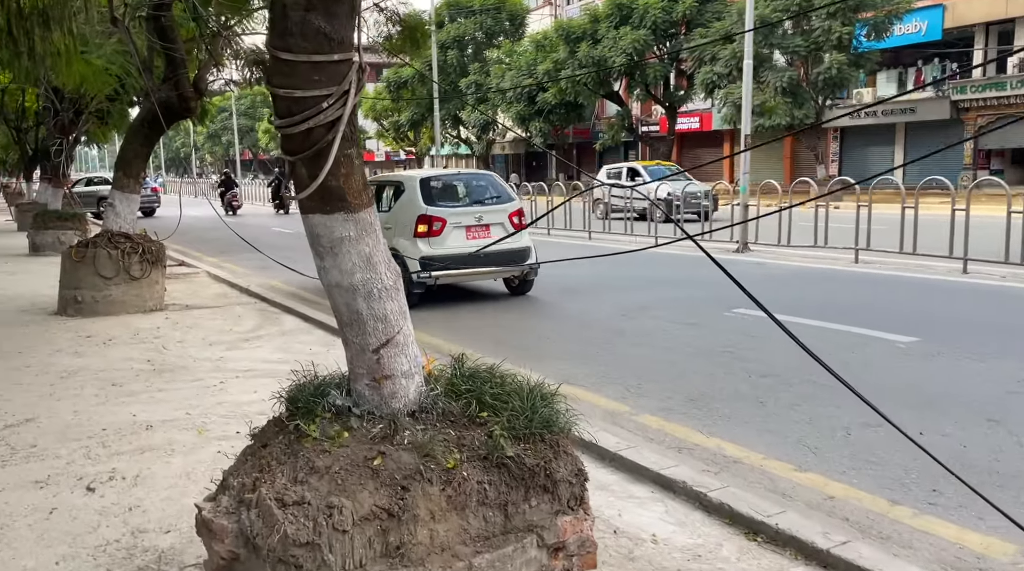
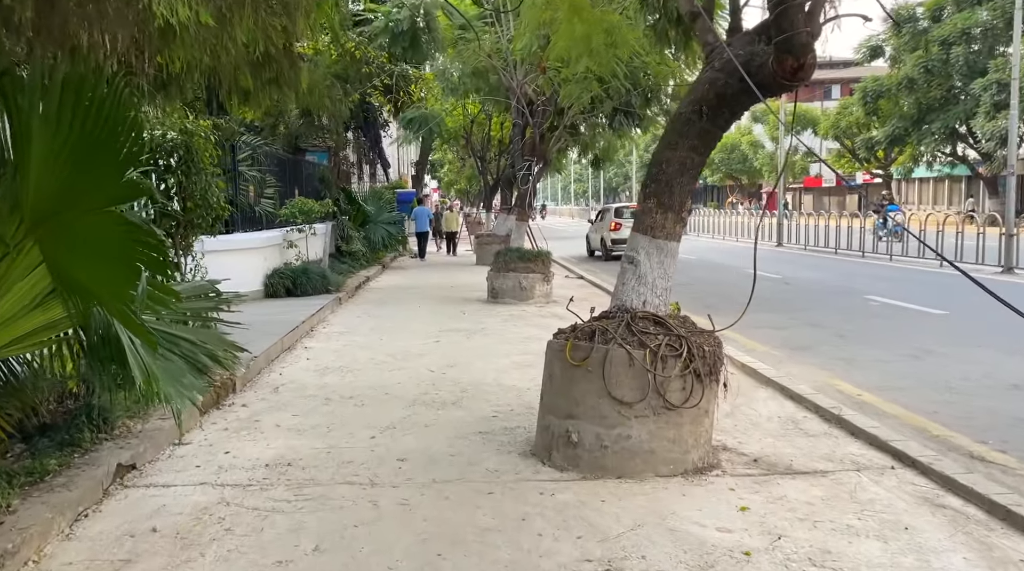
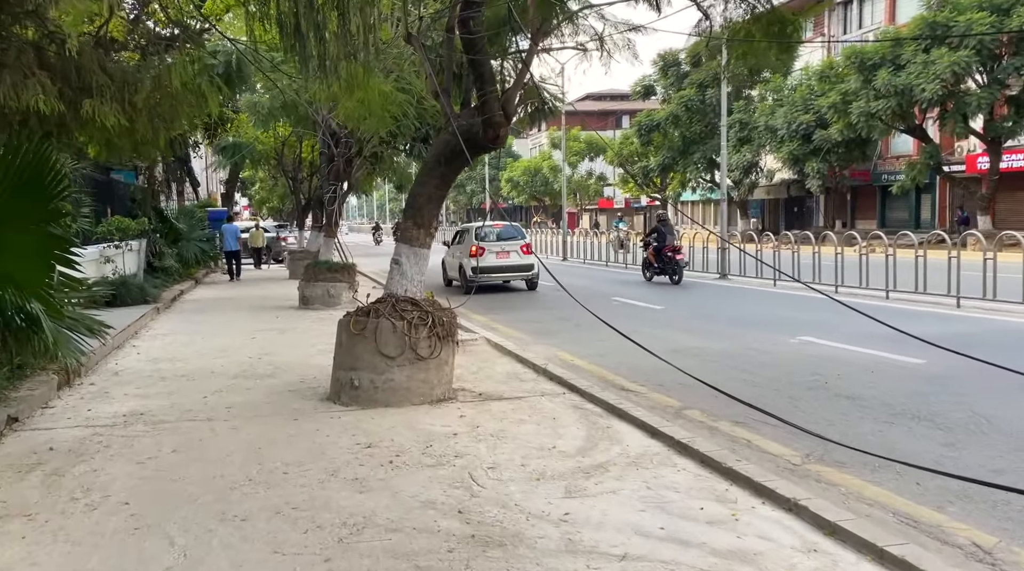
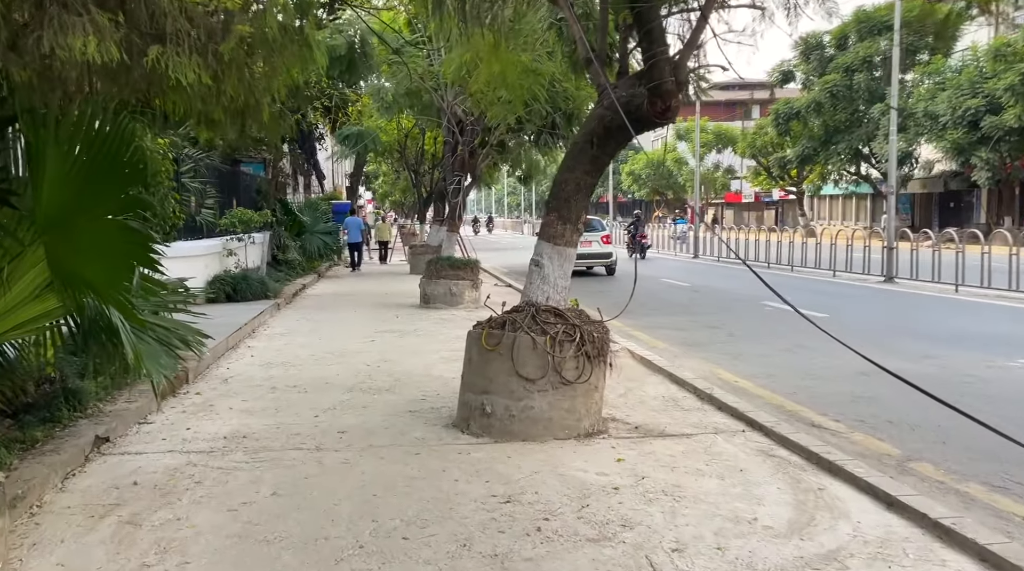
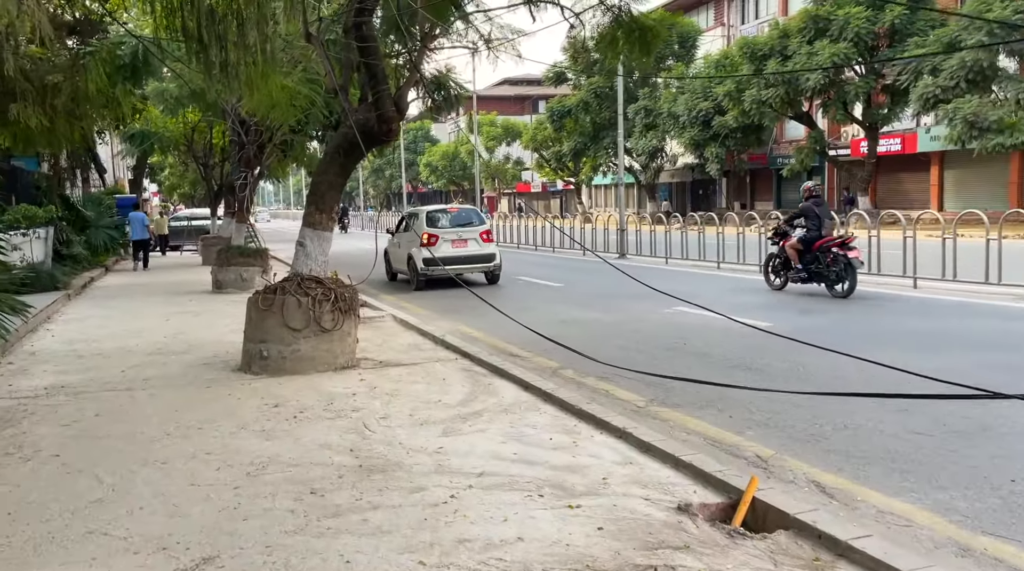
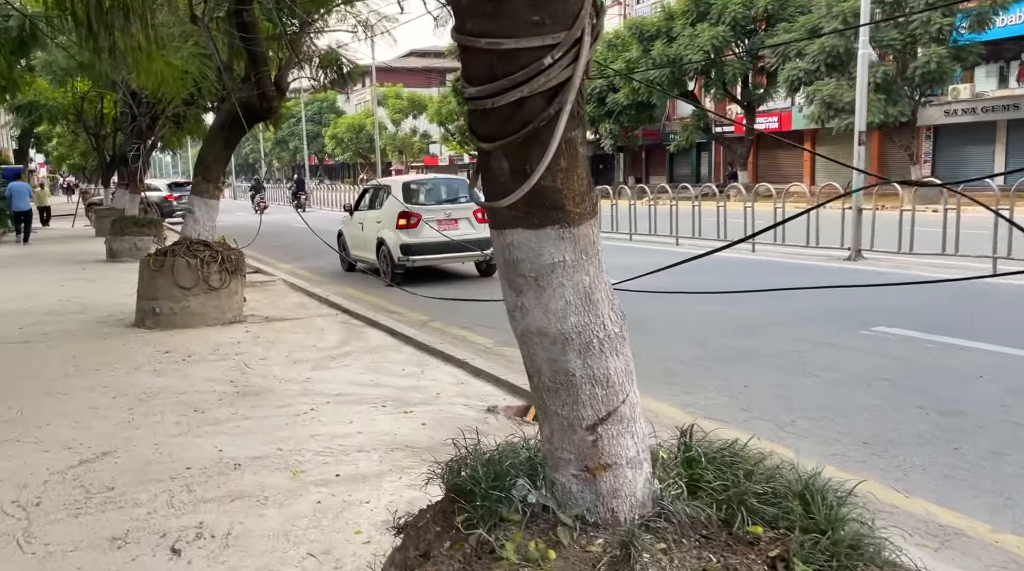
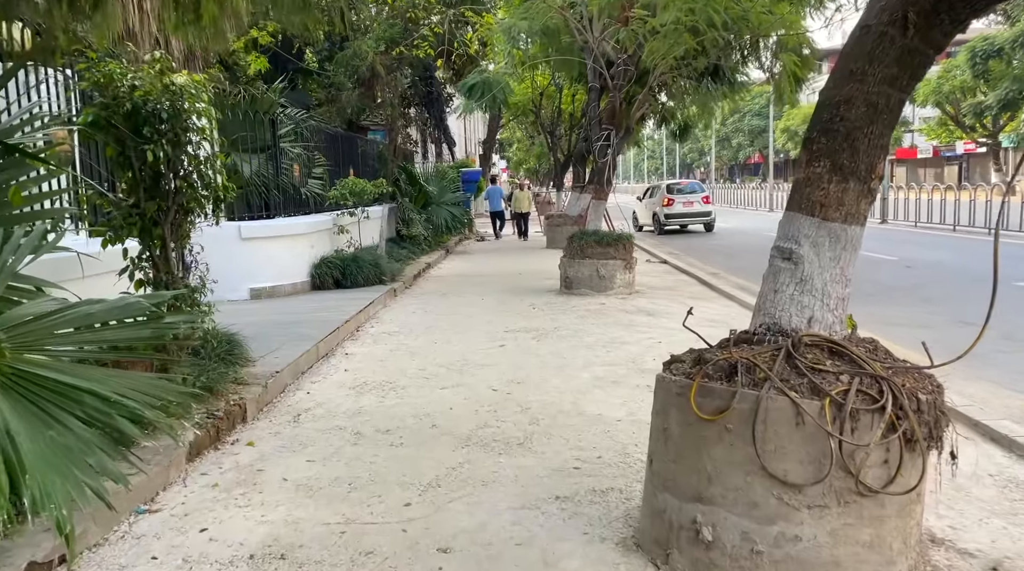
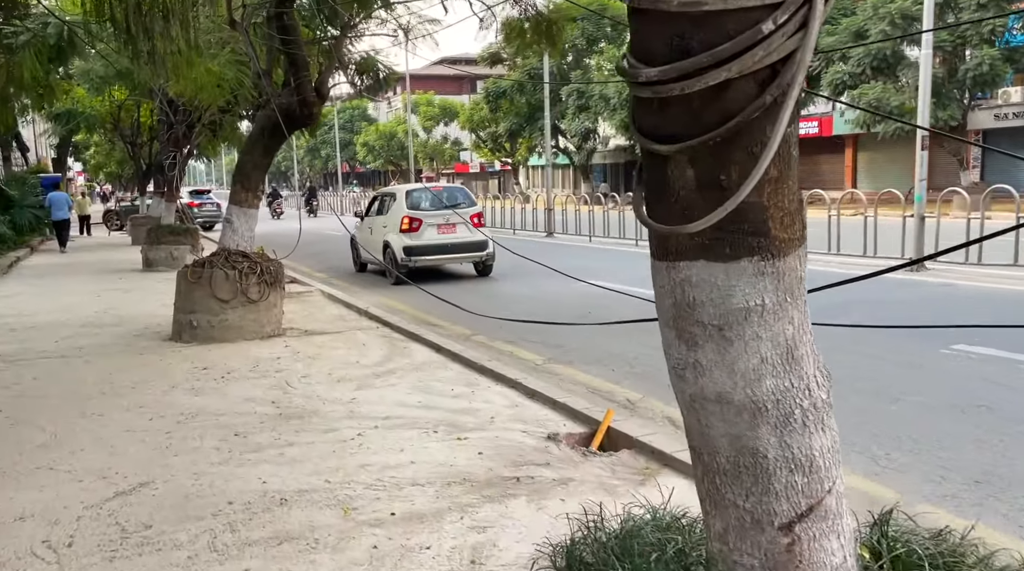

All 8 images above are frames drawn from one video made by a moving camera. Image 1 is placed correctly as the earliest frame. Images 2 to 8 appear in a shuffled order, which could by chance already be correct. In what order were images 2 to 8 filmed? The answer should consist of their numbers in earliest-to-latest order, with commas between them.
6, 8, 5, 3, 4, 2, 7
